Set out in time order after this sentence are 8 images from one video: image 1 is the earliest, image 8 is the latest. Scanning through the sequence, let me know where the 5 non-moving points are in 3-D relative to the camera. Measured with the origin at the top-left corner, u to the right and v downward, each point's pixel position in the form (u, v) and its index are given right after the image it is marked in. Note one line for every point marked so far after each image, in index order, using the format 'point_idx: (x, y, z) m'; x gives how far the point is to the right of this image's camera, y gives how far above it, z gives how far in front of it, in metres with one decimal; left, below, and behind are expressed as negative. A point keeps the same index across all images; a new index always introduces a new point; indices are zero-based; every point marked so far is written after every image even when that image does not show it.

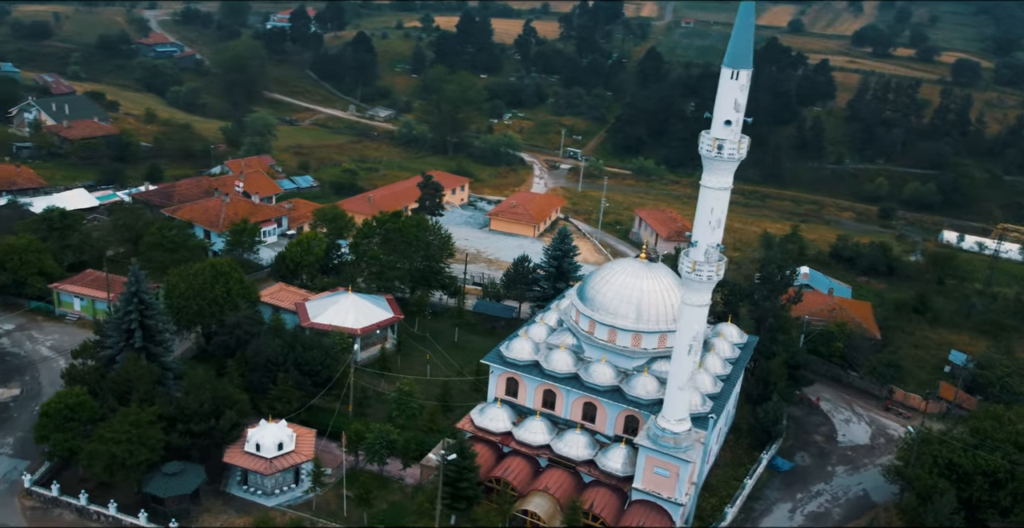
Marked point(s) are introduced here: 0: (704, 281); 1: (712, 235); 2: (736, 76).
0: (+4.6, -0.4, +19.1) m
1: (+4.7, +0.7, +19.0) m
2: (+4.9, +4.1, +17.7) m
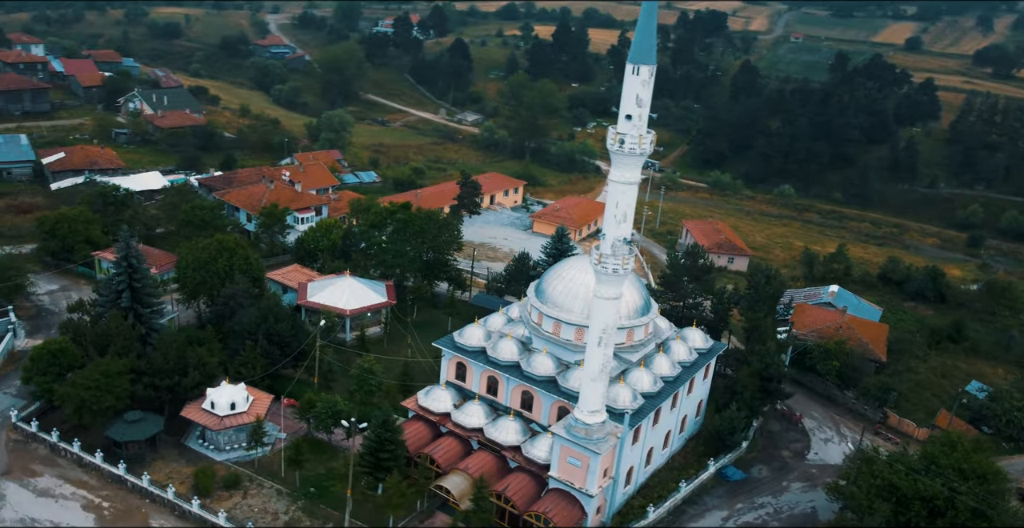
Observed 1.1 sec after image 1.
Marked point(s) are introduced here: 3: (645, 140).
0: (+2.4, -0.2, +19.4) m
1: (+2.6, +0.8, +19.2) m
2: (+2.8, +4.2, +18.0) m
3: (+3.1, +2.8, +18.5) m
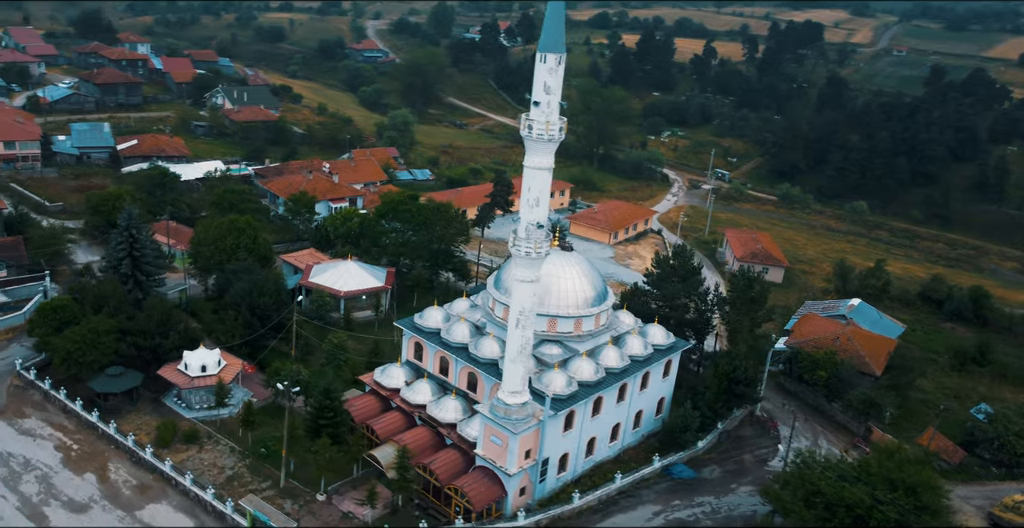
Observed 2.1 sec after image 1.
0: (+0.3, +0.2, +20.0) m
1: (+0.5, +1.2, +19.8) m
2: (+0.8, +4.6, +18.5) m
3: (+1.0, +3.2, +19.0) m
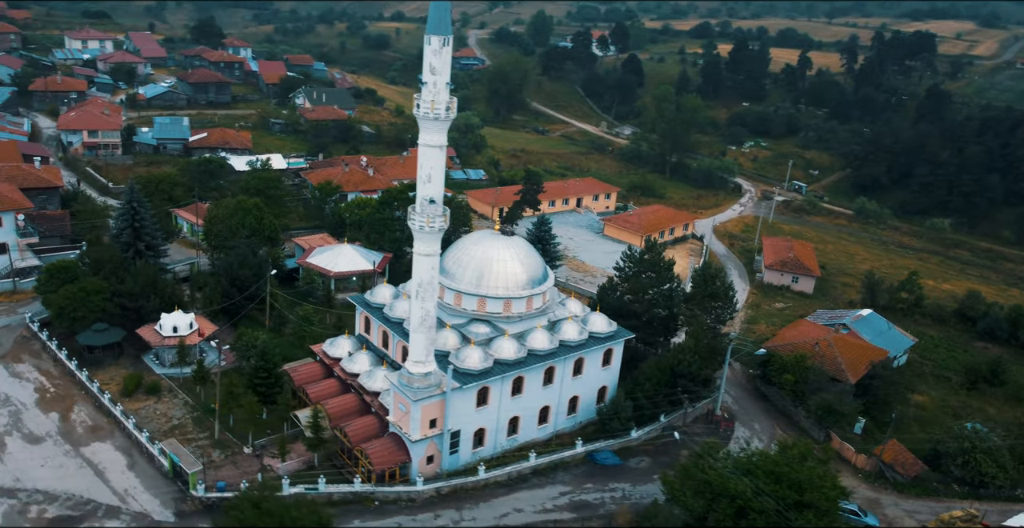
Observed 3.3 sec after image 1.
0: (-2.4, +0.9, +21.0) m
1: (-2.2, +1.9, +20.8) m
2: (-1.9, +5.3, +19.6) m
3: (-1.7, +3.9, +20.0) m
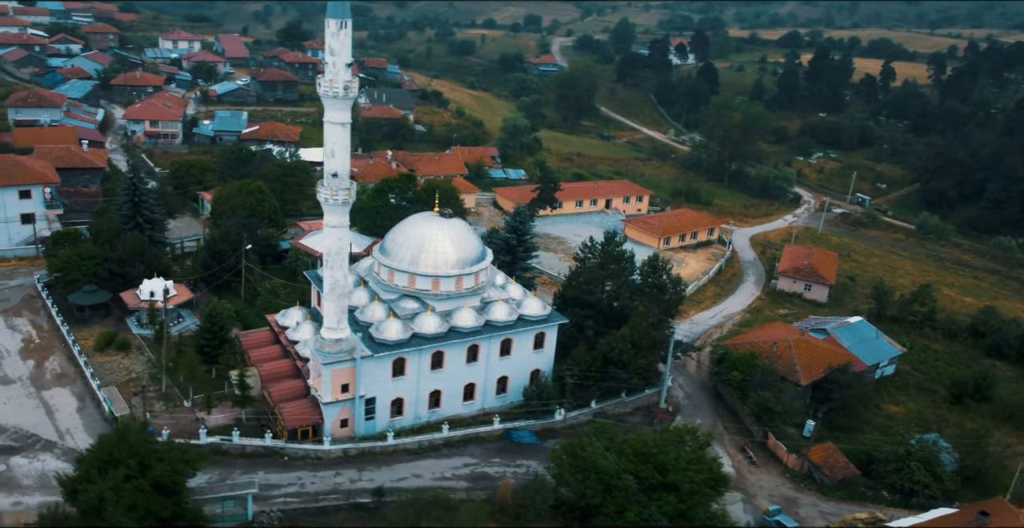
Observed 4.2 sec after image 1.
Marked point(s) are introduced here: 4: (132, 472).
0: (-5.2, +1.7, +22.4) m
1: (-4.9, +2.8, +22.2) m
2: (-4.7, +6.2, +21.0) m
3: (-4.4, +4.7, +21.4) m
4: (-8.4, -4.5, +17.8) m
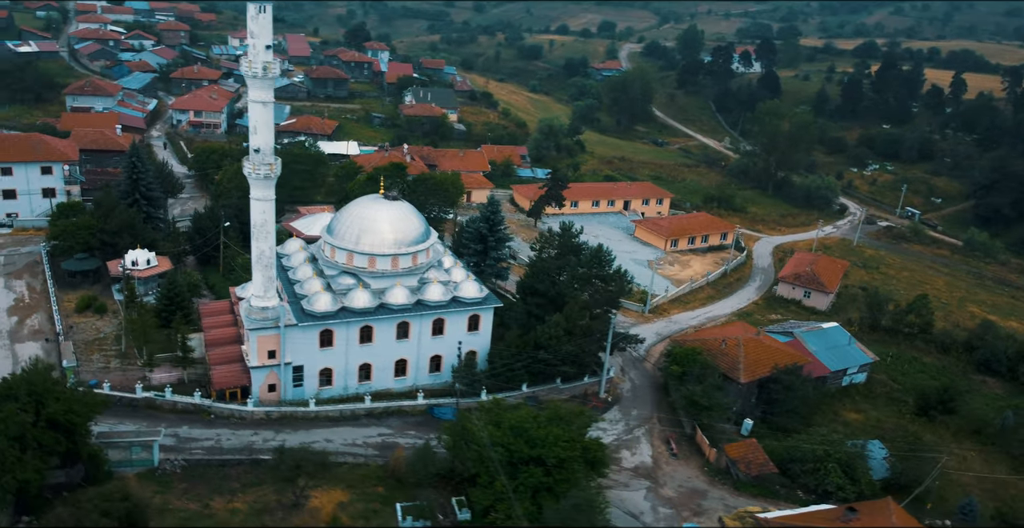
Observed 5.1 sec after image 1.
0: (-7.7, +2.6, +23.9) m
1: (-7.5, +3.6, +23.6) m
2: (-7.2, +7.0, +22.4) m
3: (-7.0, +5.5, +22.8) m
4: (-11.7, -3.4, +19.6) m
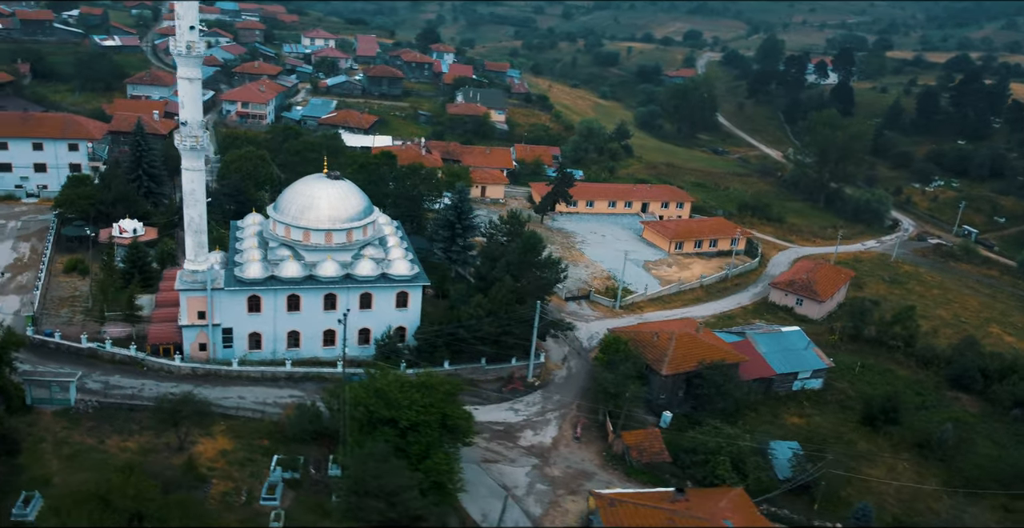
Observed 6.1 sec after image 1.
0: (-10.6, +3.7, +25.9) m
1: (-10.4, +4.8, +25.6) m
2: (-10.1, +8.2, +24.5) m
3: (-9.9, +6.7, +24.8) m
4: (-15.4, -2.0, +22.1) m
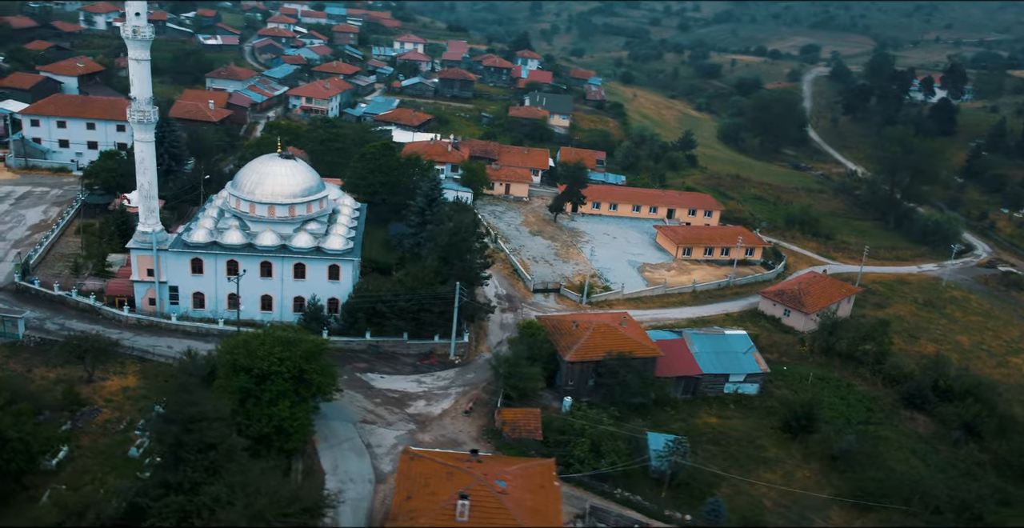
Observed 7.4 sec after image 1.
0: (-13.8, +5.2, +29.2) m
1: (-13.5, +6.2, +29.0) m
2: (-13.1, +9.6, +27.8) m
3: (-13.0, +8.1, +28.0) m
4: (-19.4, -0.2, +26.2) m
